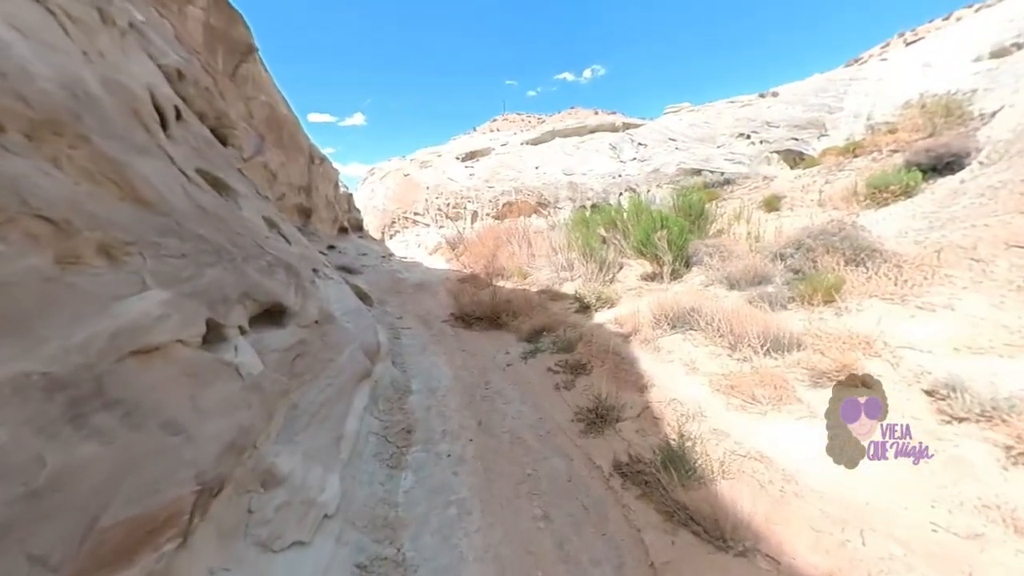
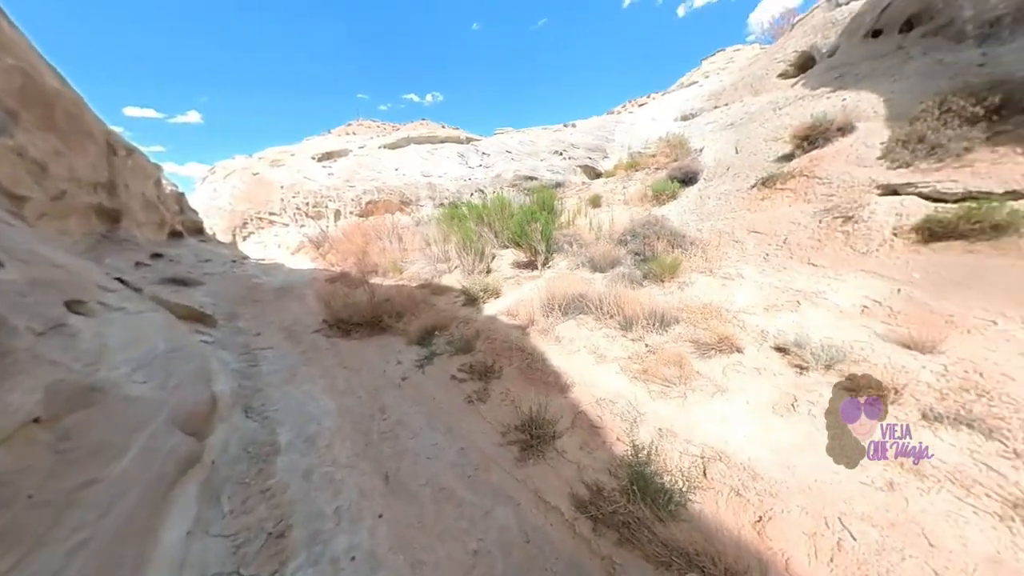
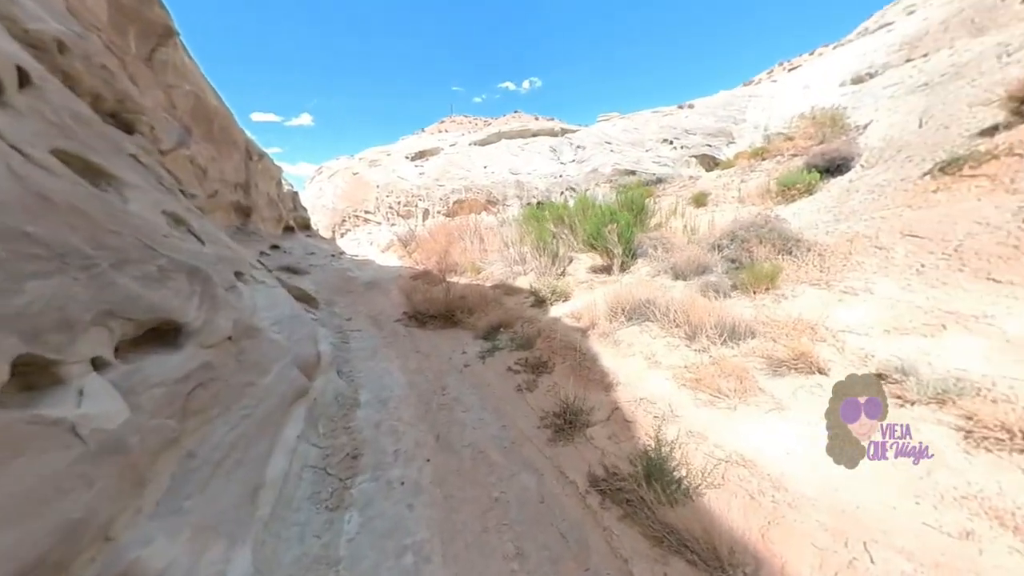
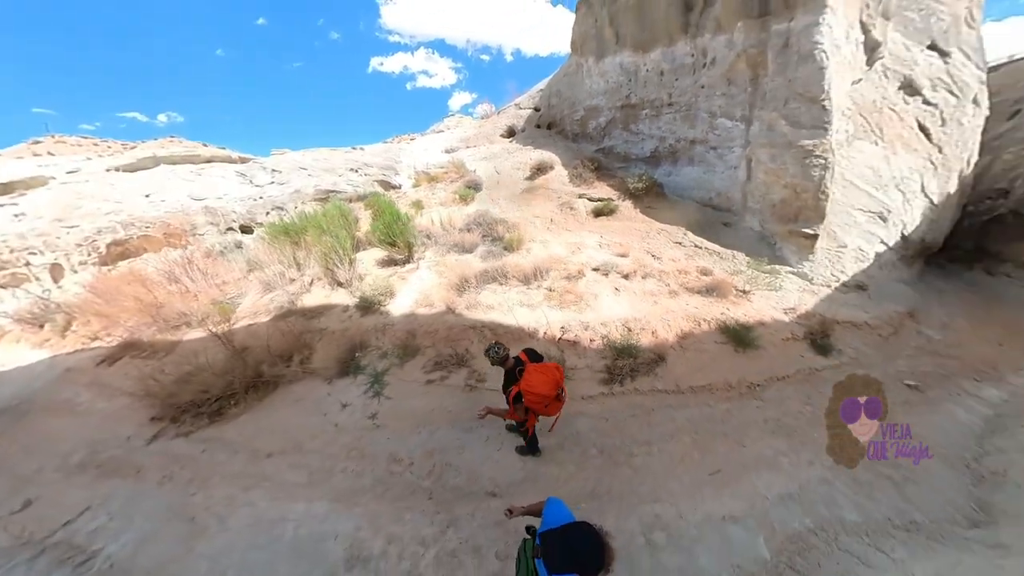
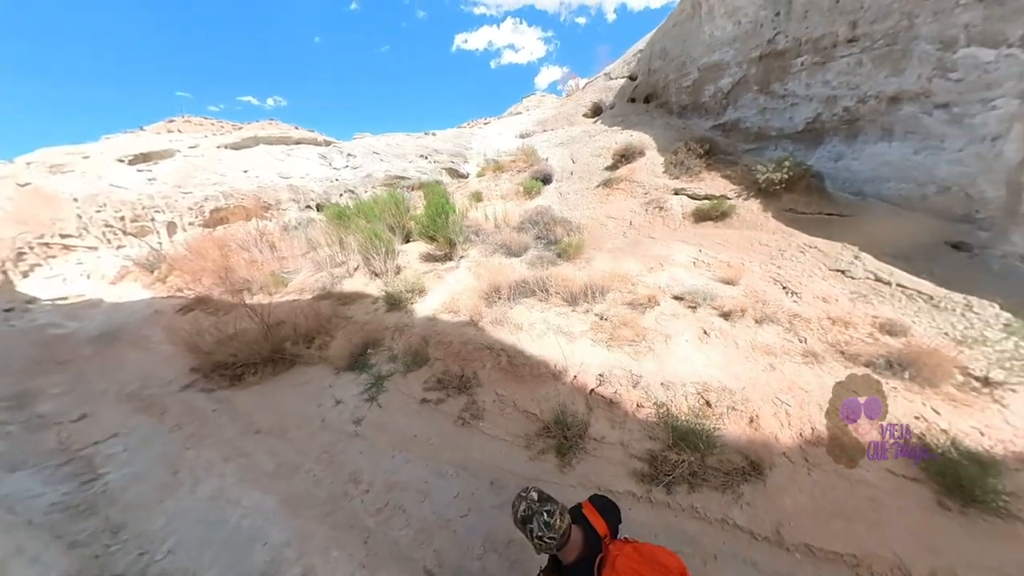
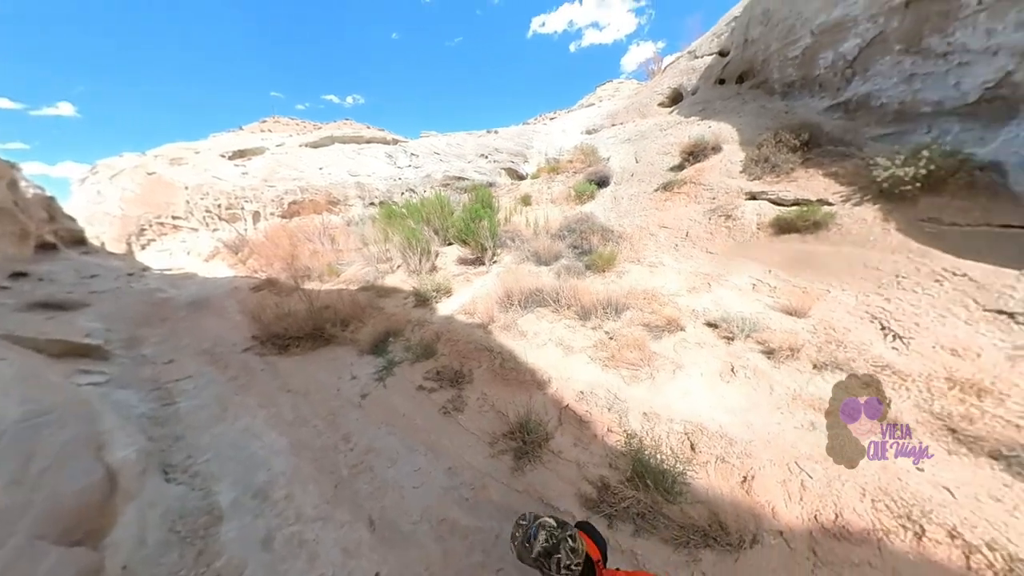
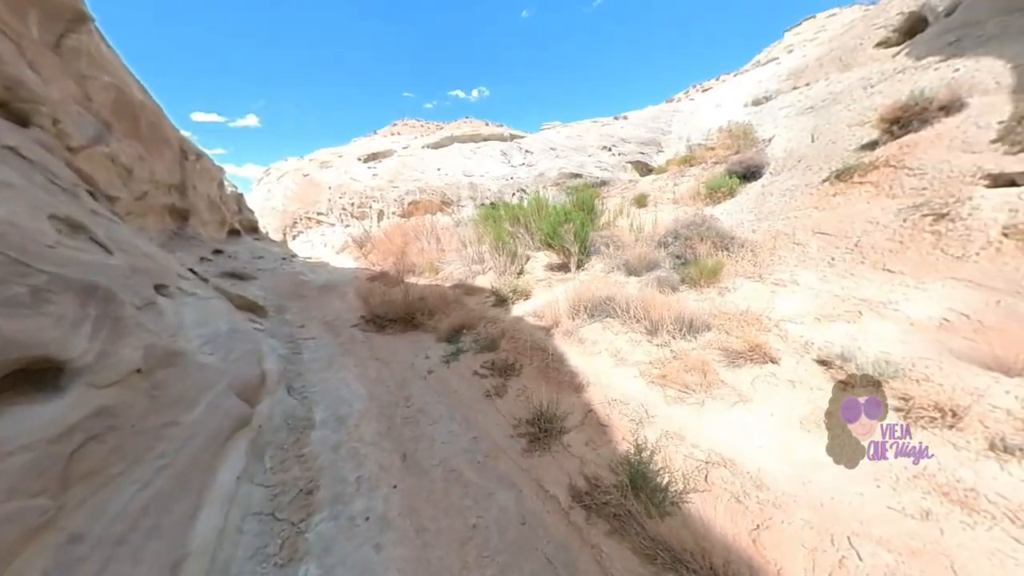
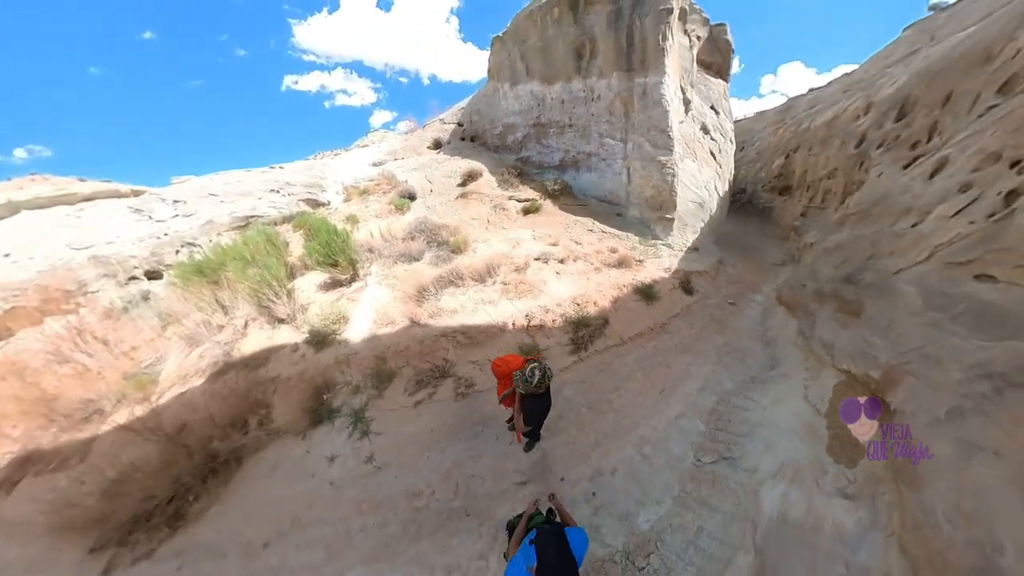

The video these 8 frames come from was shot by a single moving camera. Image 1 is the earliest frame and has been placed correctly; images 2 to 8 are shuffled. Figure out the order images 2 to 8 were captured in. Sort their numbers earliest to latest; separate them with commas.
3, 7, 2, 6, 5, 4, 8
